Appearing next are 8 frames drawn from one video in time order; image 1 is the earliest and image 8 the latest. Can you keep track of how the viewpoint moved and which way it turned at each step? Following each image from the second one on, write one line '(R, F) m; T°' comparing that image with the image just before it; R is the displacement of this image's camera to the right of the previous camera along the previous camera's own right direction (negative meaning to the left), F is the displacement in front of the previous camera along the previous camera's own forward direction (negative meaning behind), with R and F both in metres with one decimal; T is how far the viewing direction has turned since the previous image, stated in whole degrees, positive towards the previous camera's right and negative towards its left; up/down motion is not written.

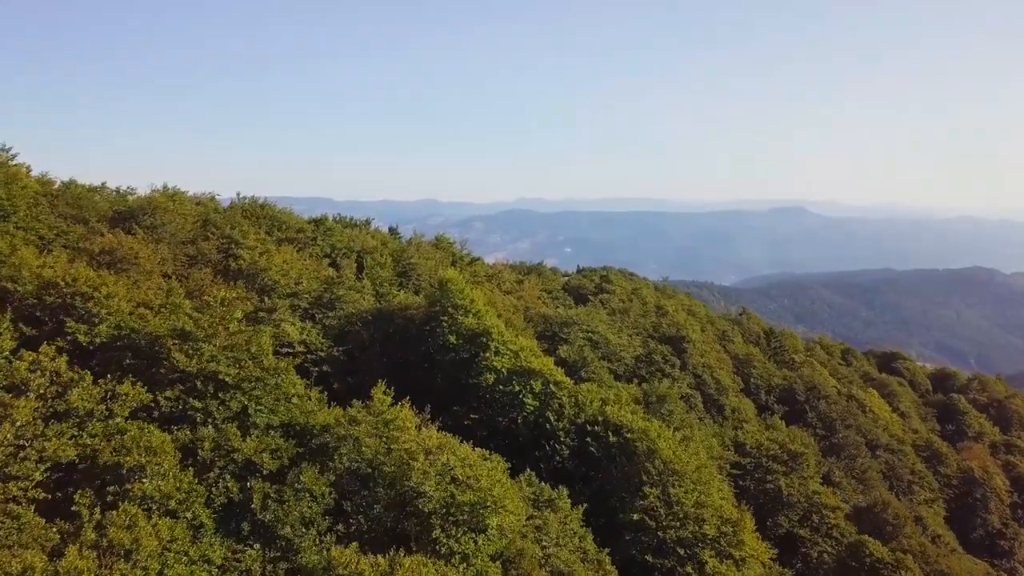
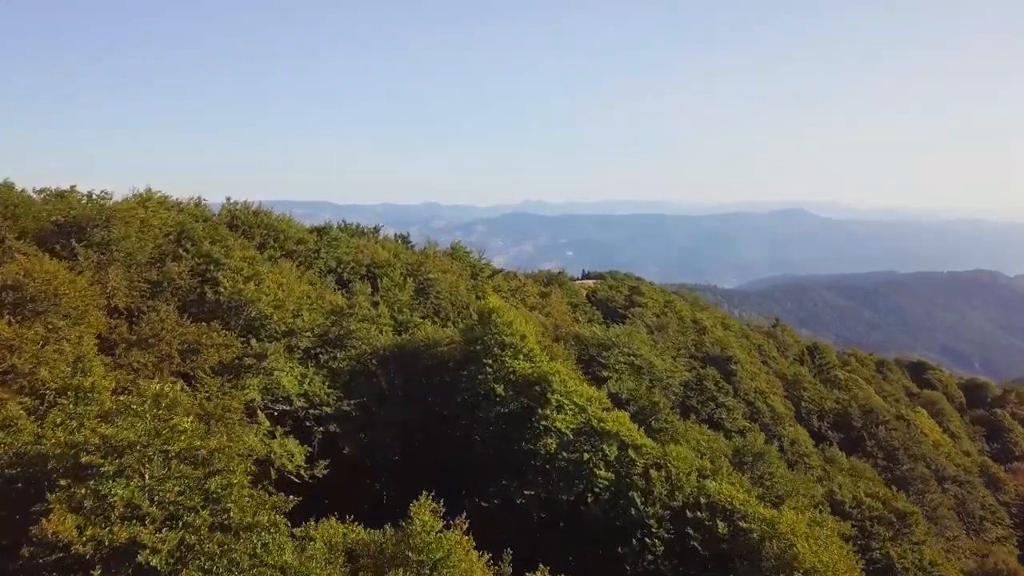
(-1.4, +5.5) m; 0°
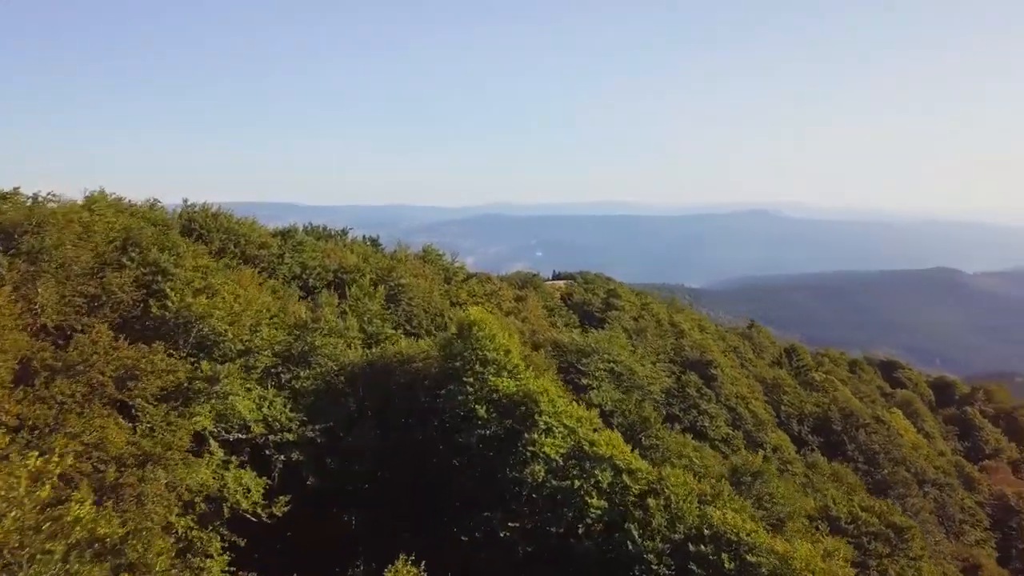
(-0.2, +1.6) m; +2°
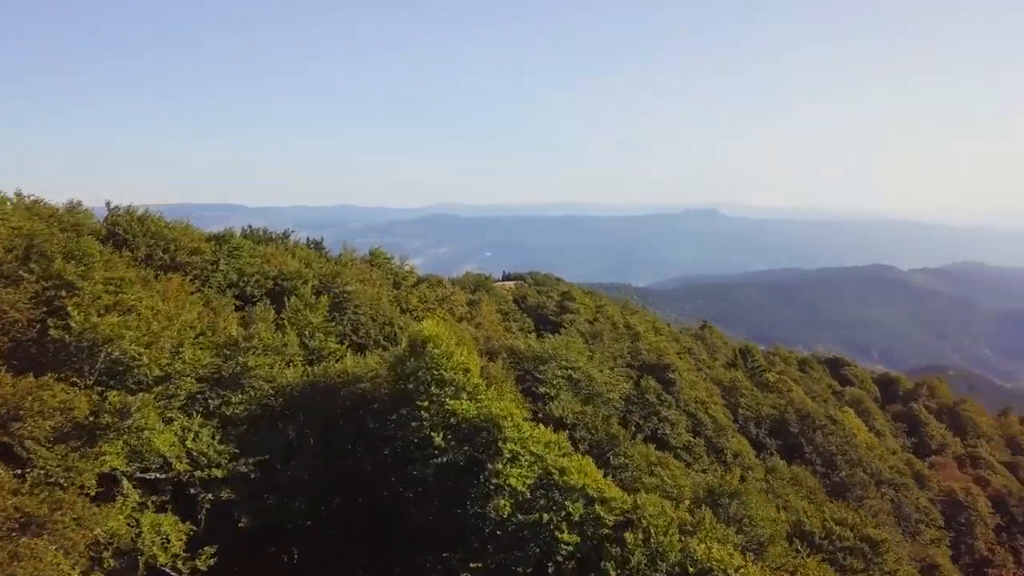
(-0.2, +1.7) m; +4°
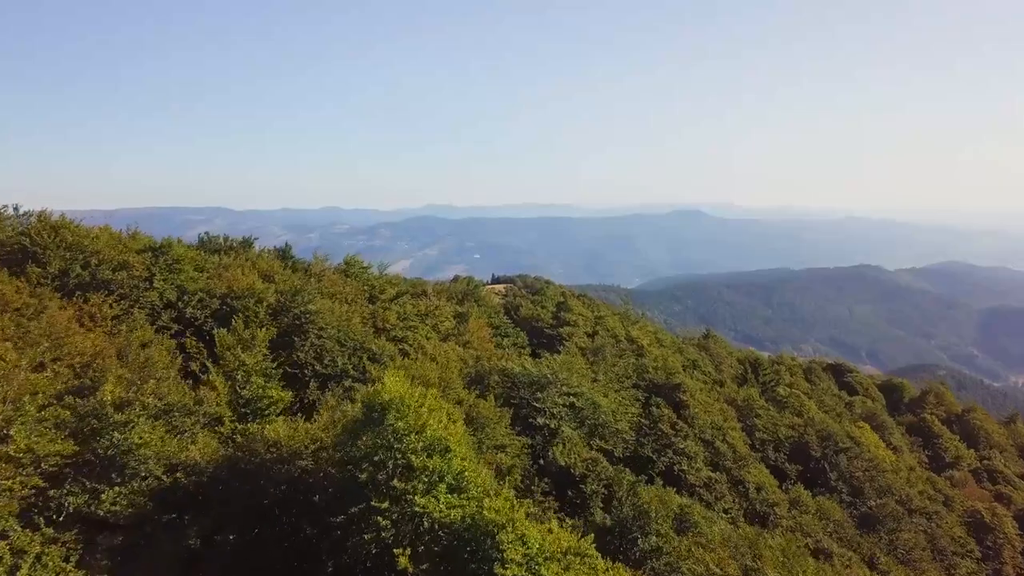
(-0.2, +4.7) m; +1°
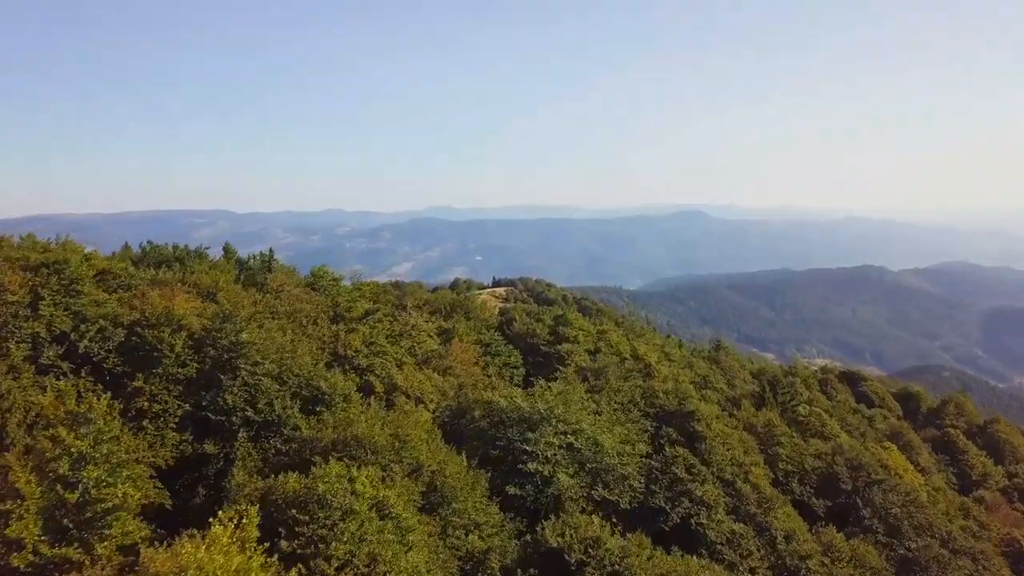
(+0.5, +4.9) m; 0°
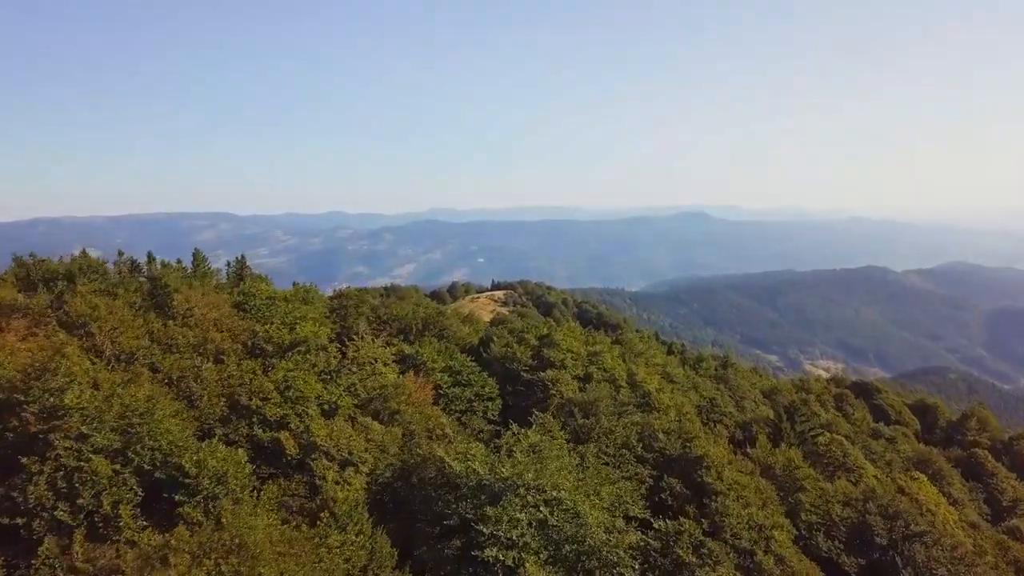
(+1.2, +6.0) m; 0°
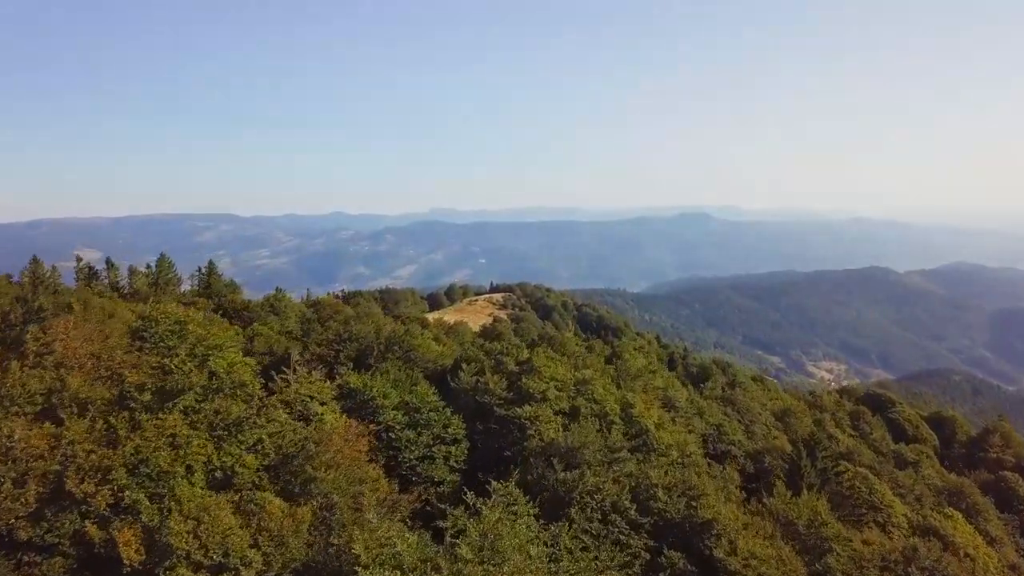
(+1.2, +5.8) m; 0°
